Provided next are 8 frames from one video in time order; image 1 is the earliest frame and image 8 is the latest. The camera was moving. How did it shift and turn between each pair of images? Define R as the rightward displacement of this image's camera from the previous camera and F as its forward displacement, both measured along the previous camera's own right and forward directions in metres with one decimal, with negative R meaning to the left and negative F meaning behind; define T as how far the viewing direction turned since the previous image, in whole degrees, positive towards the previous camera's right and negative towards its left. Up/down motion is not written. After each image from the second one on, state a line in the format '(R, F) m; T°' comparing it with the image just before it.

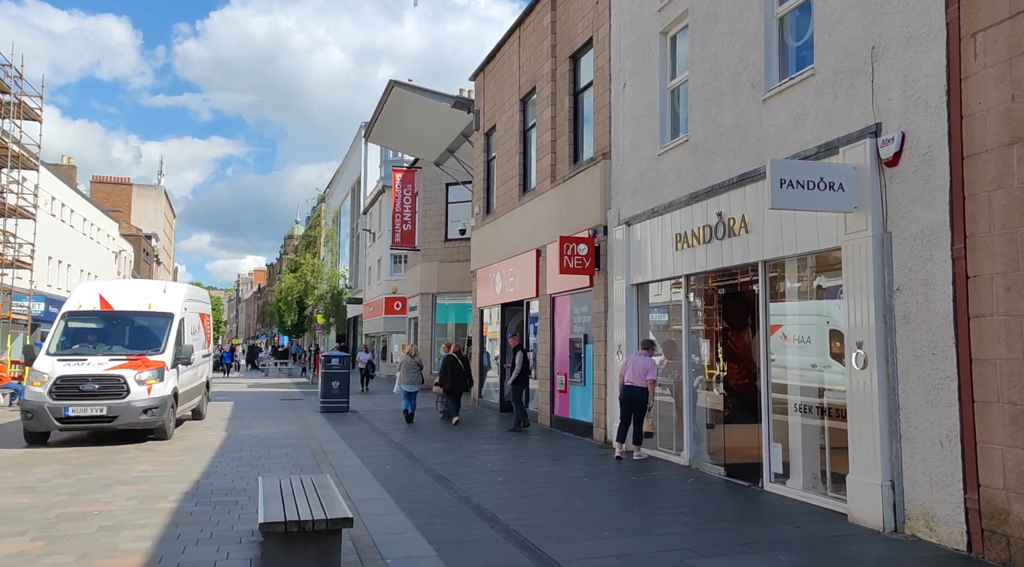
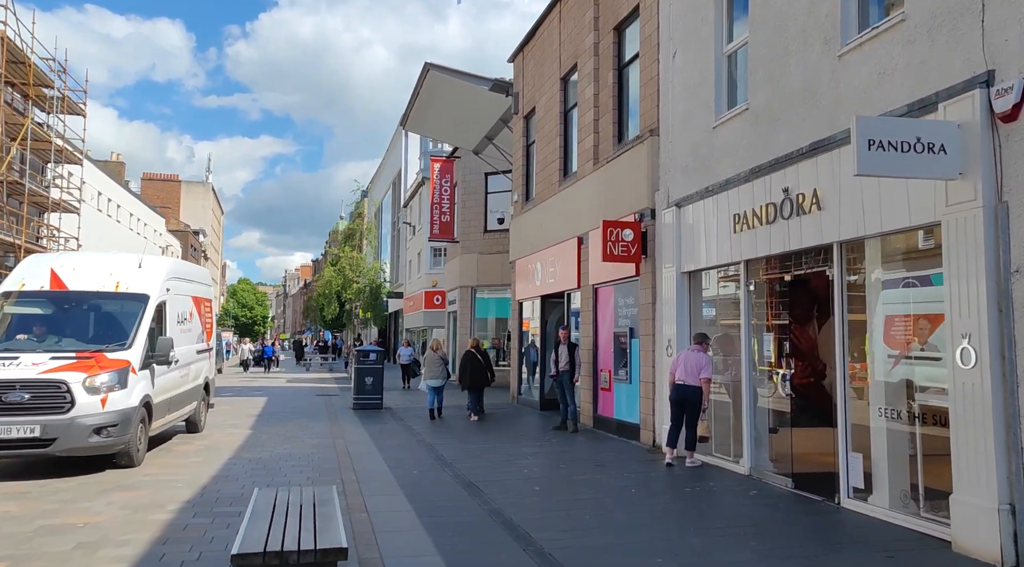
(+0.1, +0.9) m; -3°
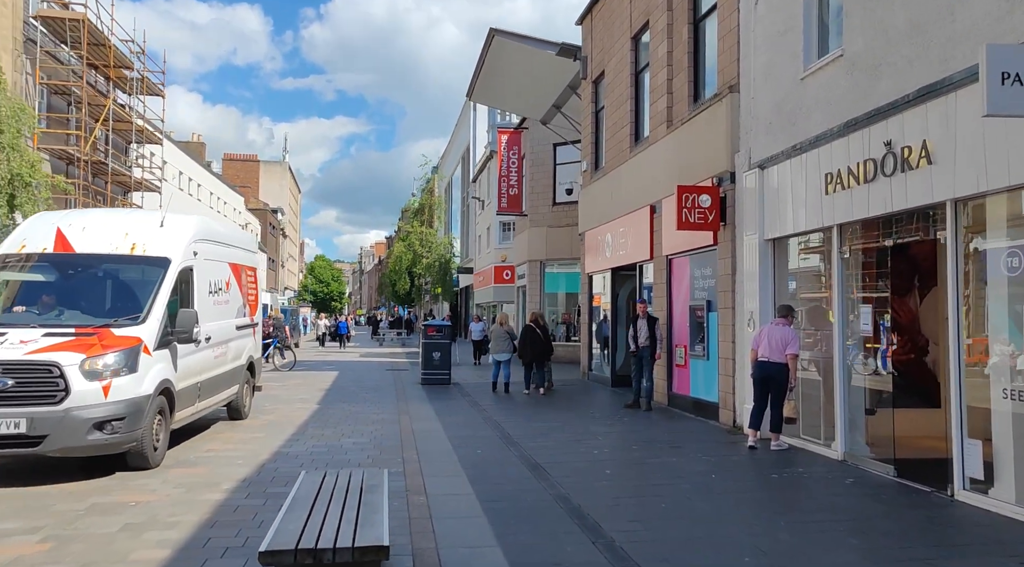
(0.0, +0.5) m; -6°
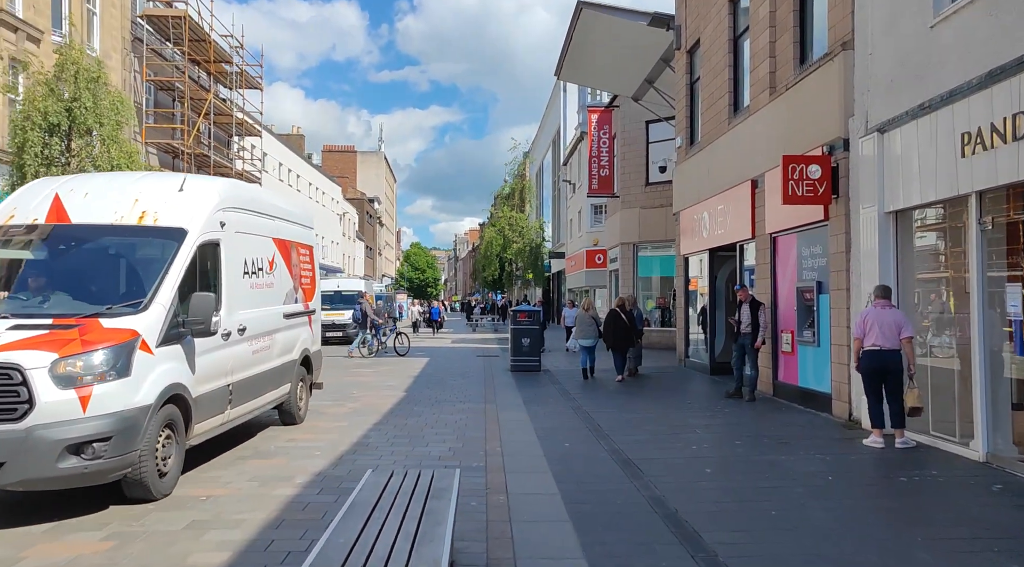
(+0.1, +0.5) m; -7°
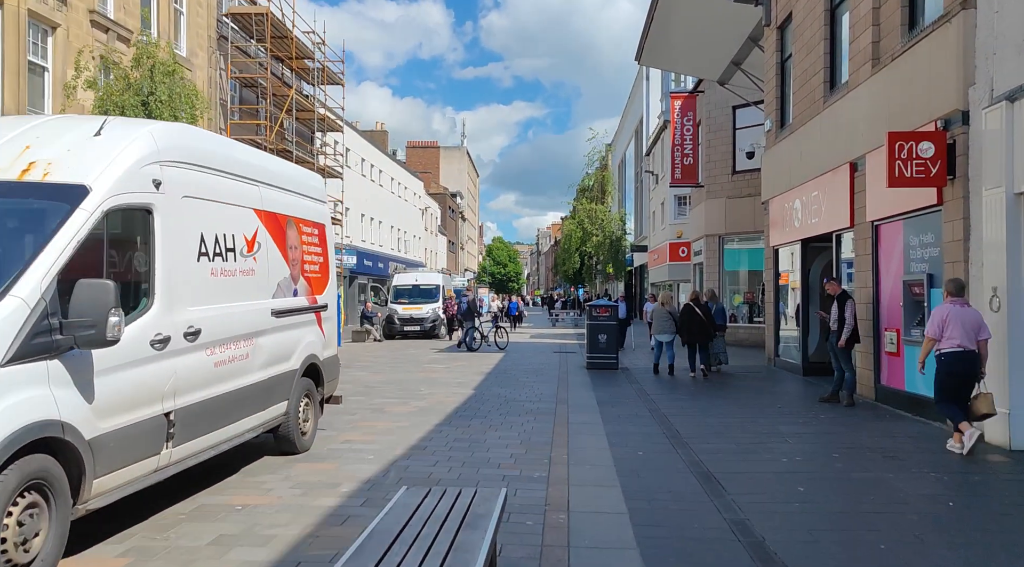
(+0.1, +0.6) m; -6°
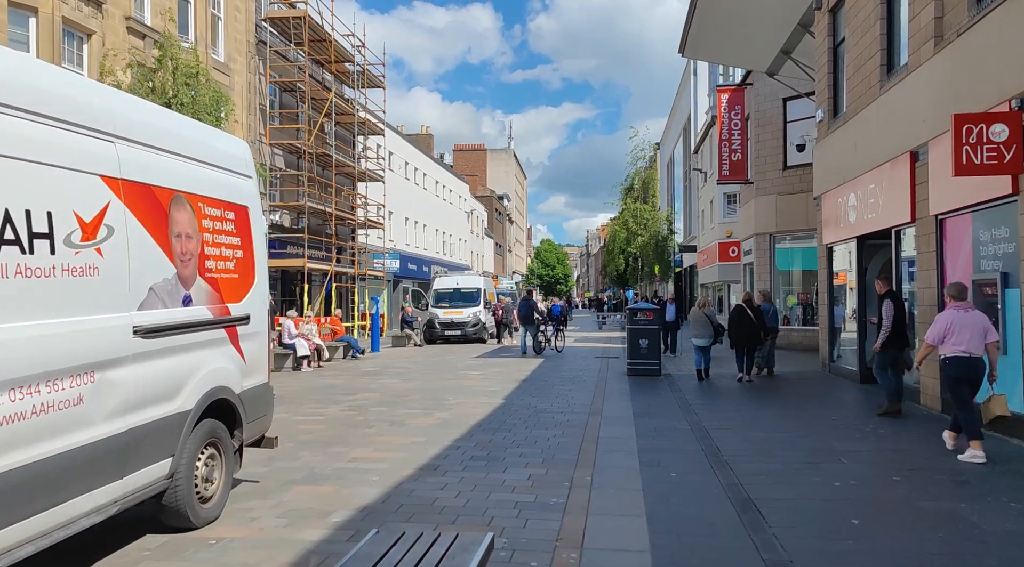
(+0.3, +0.6) m; -4°
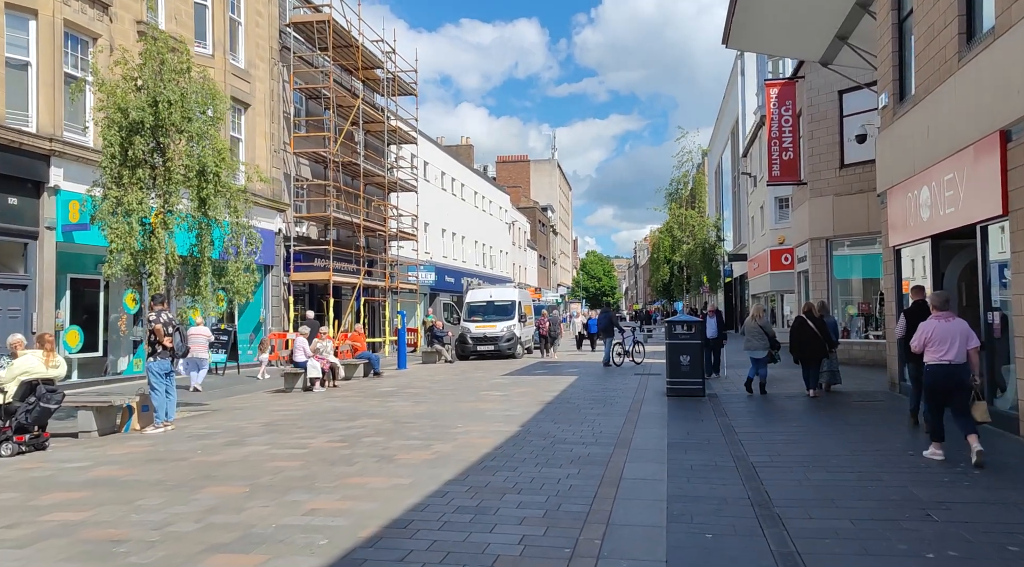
(+0.4, +1.3) m; -4°
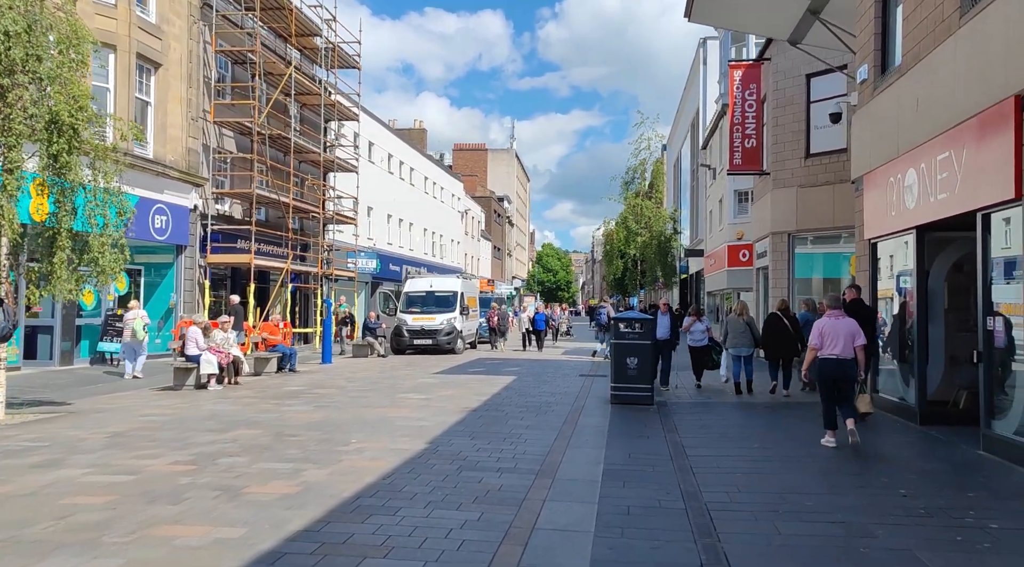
(+0.5, +1.7) m; +3°
